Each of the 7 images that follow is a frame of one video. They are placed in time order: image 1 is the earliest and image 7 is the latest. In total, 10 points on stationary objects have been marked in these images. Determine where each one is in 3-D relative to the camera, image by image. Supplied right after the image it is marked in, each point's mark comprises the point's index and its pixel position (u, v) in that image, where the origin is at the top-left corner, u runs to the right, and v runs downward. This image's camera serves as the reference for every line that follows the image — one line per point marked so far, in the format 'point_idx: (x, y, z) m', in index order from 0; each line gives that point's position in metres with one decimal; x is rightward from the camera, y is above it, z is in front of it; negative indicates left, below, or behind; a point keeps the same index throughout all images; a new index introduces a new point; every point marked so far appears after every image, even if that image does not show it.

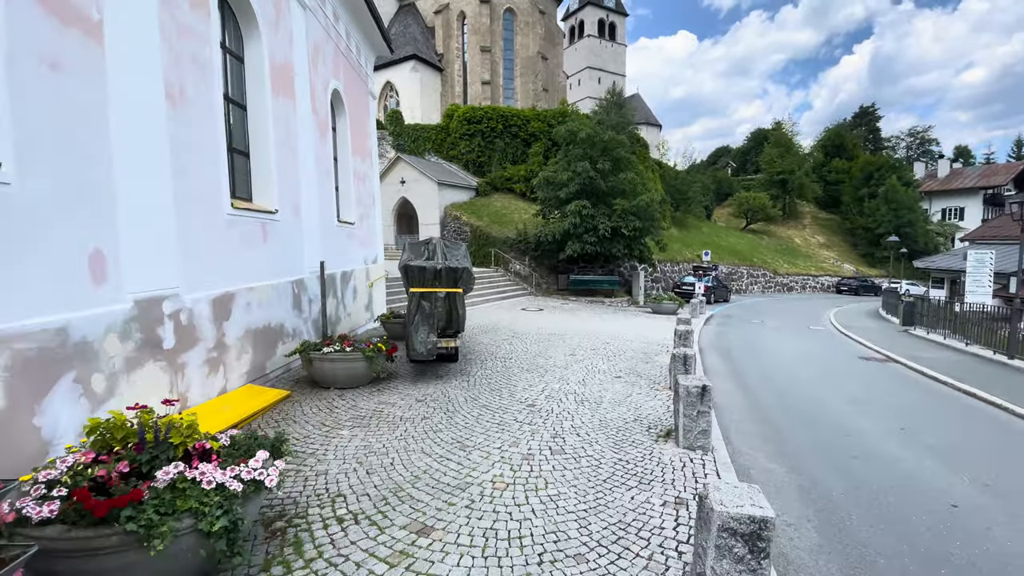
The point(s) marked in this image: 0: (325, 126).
0: (-3.8, +3.3, +9.5) m
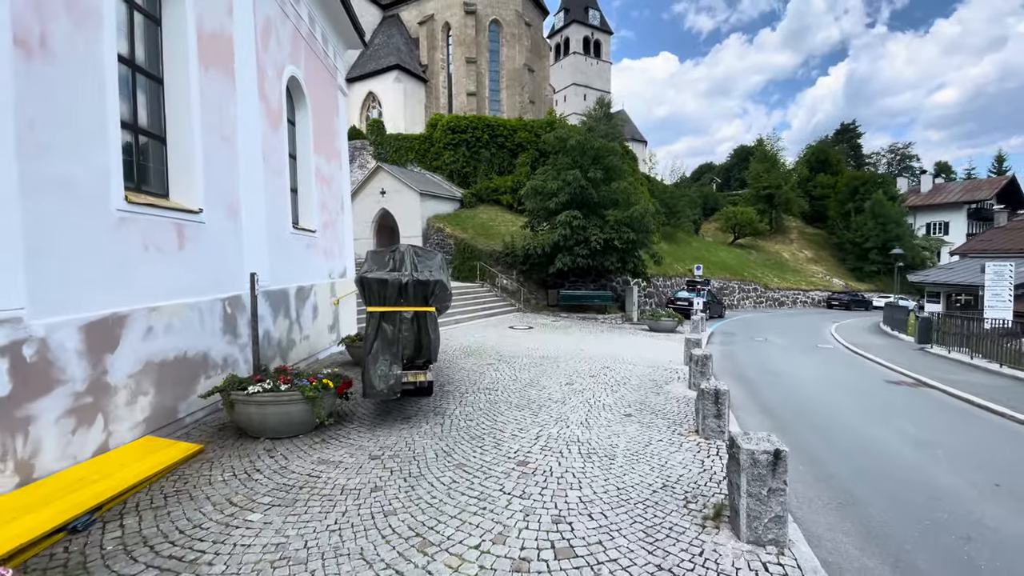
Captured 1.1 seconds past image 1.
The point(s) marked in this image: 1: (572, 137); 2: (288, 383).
0: (-4.1, +3.0, +8.1) m
1: (+2.4, +6.1, +18.1) m
2: (-2.4, -1.0, +5.0) m
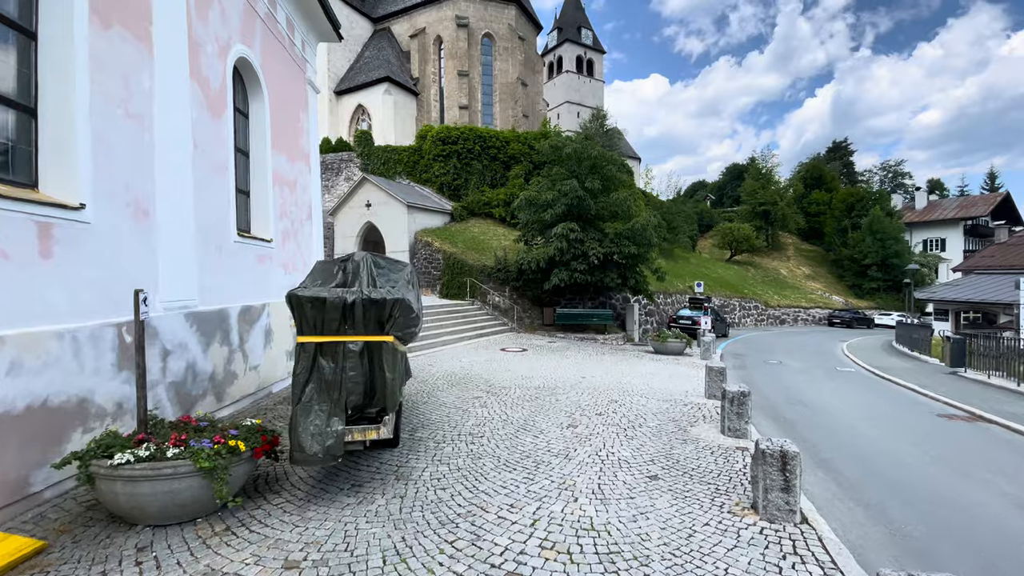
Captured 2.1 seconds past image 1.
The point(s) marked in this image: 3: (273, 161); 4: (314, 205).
0: (-4.2, +2.7, +6.7) m
1: (+2.1, +5.4, +17.0) m
2: (-2.5, -1.2, +3.6) m
3: (-4.3, +2.3, +8.3) m
4: (-4.3, +1.8, +10.1) m
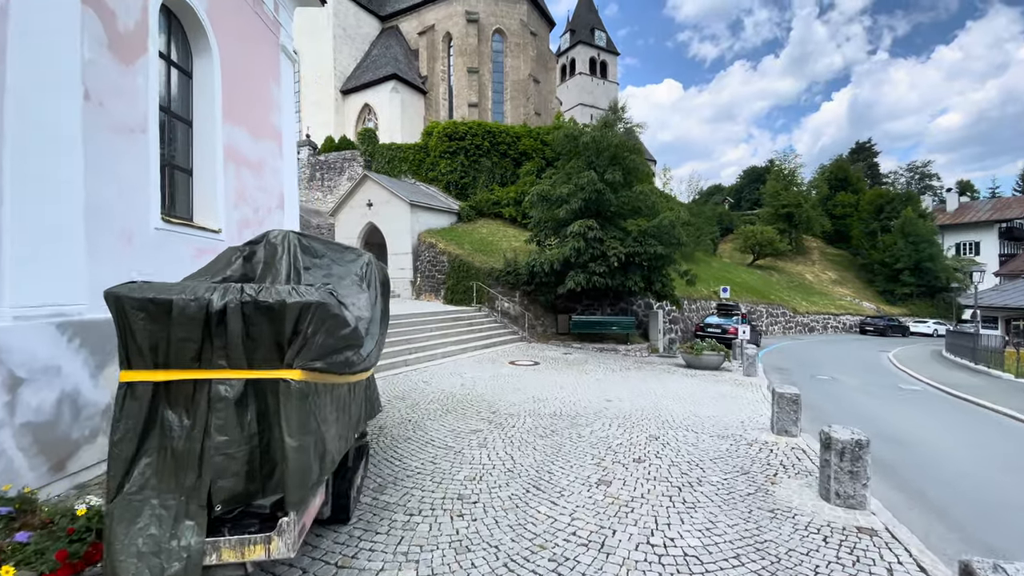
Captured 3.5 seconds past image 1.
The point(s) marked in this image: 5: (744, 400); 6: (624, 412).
0: (-4.1, +2.7, +5.1) m
1: (+2.5, +5.2, +15.2) m
2: (-2.5, -1.2, +1.9) m
3: (-4.1, +2.2, +6.7) m
4: (-4.1, +1.7, +8.5) m
5: (+4.2, -2.0, +8.5) m
6: (+1.7, -1.9, +7.1) m
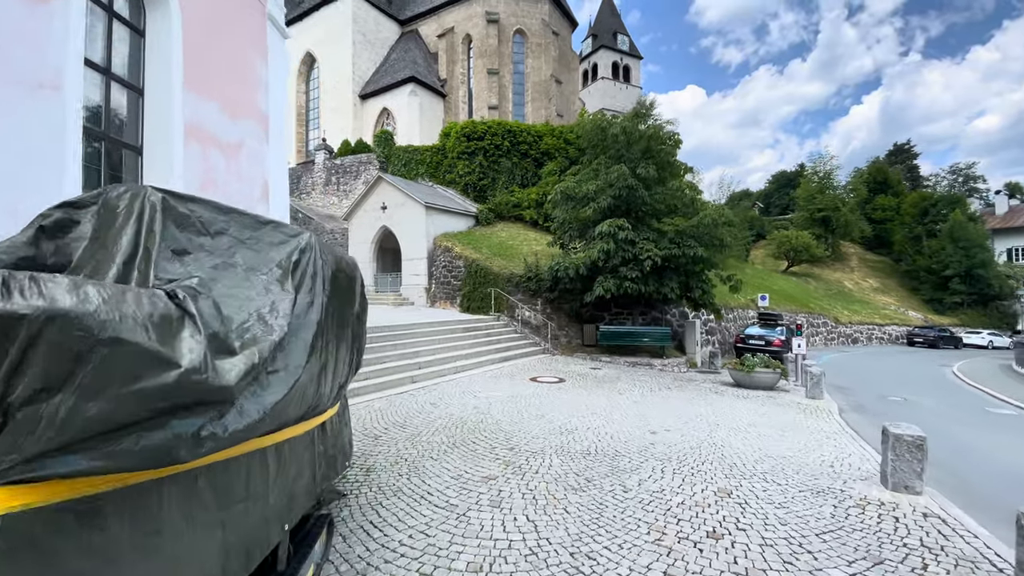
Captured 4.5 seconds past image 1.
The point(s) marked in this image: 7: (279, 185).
0: (-3.9, +2.6, +4.0) m
1: (+3.1, +5.0, +13.8) m
2: (-2.5, -1.2, +0.6) m
3: (-3.9, +2.2, +5.6) m
4: (-3.7, +1.6, +7.4) m
5: (+4.5, -2.1, +6.9) m
6: (+2.0, -2.0, +5.6) m
7: (-3.8, +1.6, +7.5) m
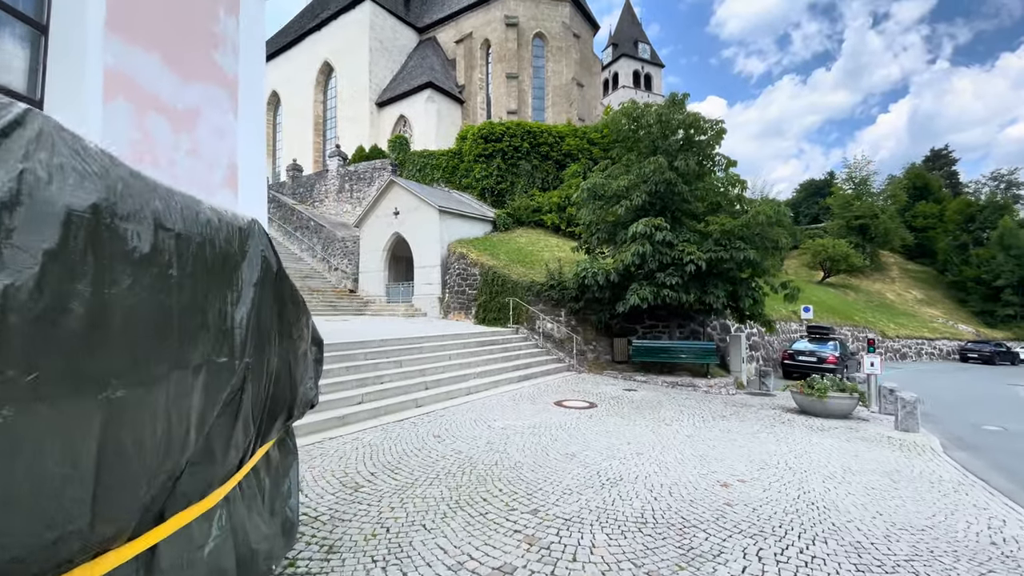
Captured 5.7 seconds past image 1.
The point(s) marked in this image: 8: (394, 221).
0: (-3.8, +2.7, +2.7) m
1: (+3.7, +4.8, +12.4) m
2: (-2.5, -1.0, -0.8) m
3: (-3.7, +2.2, +4.3) m
4: (-3.5, +1.6, +6.1) m
5: (+4.8, -2.2, +5.2) m
6: (+2.2, -2.0, +4.0) m
7: (-3.5, +1.6, +6.2) m
8: (-4.8, +2.8, +18.9) m
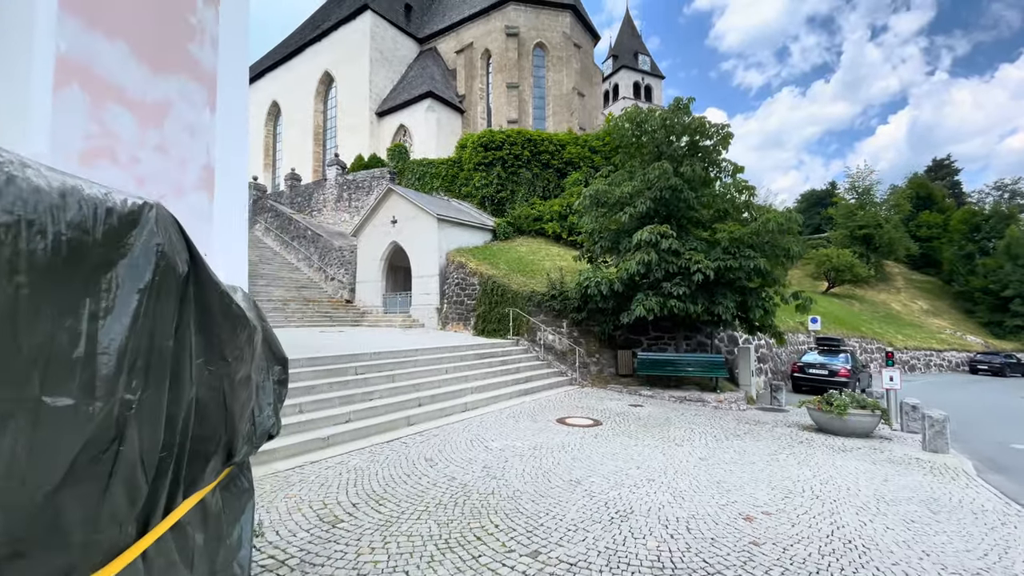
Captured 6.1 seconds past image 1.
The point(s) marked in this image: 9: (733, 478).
0: (-3.8, +2.6, +2.3) m
1: (+3.7, +4.5, +12.0) m
2: (-2.5, -1.0, -1.3) m
3: (-3.7, +2.1, +3.9) m
4: (-3.5, +1.4, +5.7) m
5: (+4.8, -2.3, +4.6) m
6: (+2.2, -2.1, +3.5) m
7: (-3.5, +1.4, +5.8) m
8: (-4.8, +2.3, +18.5) m
9: (+2.6, -2.2, +5.5) m
